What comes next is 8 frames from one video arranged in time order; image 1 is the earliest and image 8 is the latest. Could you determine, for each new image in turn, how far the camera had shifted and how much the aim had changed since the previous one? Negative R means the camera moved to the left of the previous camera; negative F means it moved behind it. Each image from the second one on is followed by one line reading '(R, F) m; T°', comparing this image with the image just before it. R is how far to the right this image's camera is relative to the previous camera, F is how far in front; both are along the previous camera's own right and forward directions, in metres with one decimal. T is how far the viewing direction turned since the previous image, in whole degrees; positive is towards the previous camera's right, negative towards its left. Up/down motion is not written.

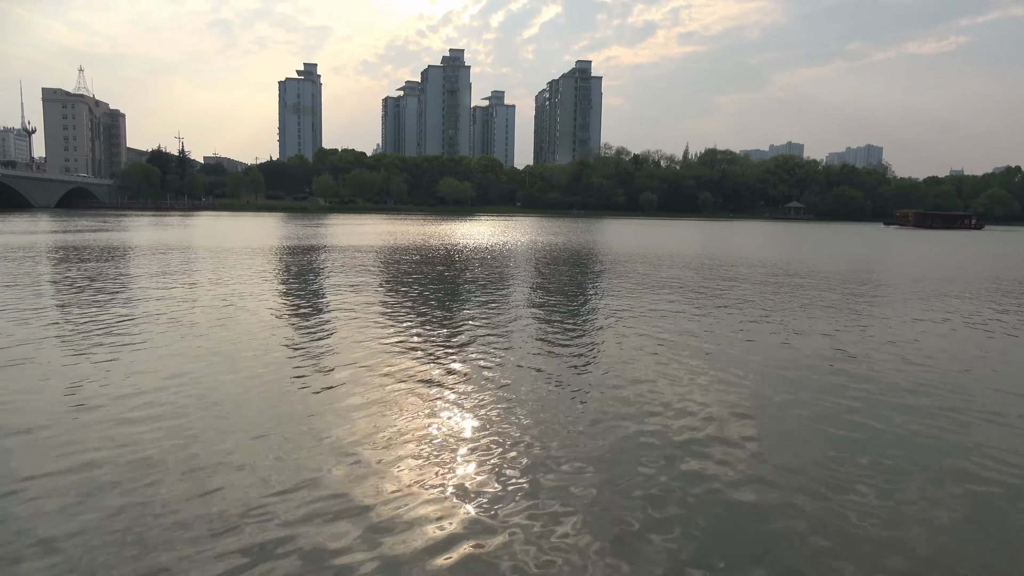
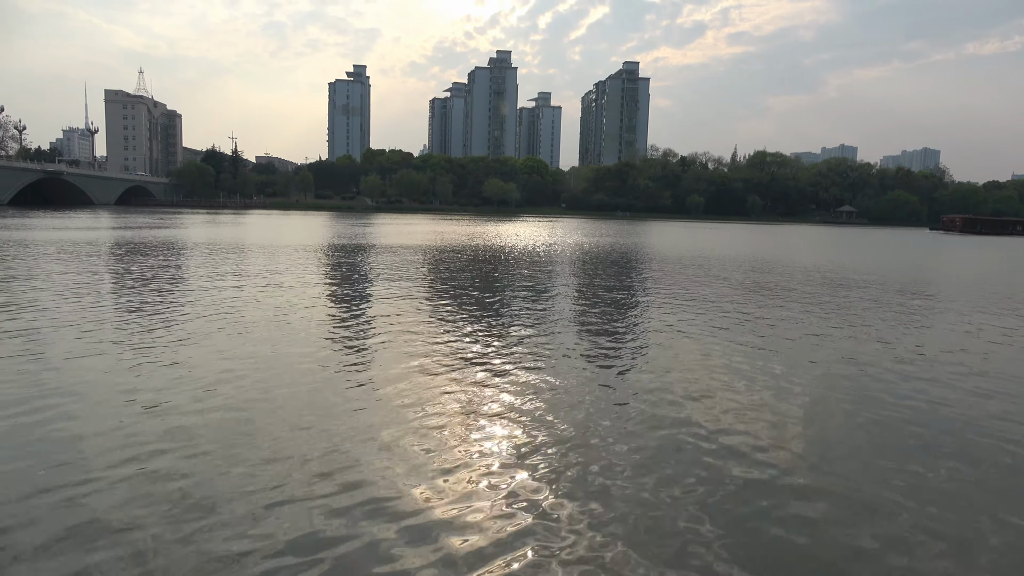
(-0.2, 0.0) m; -3°
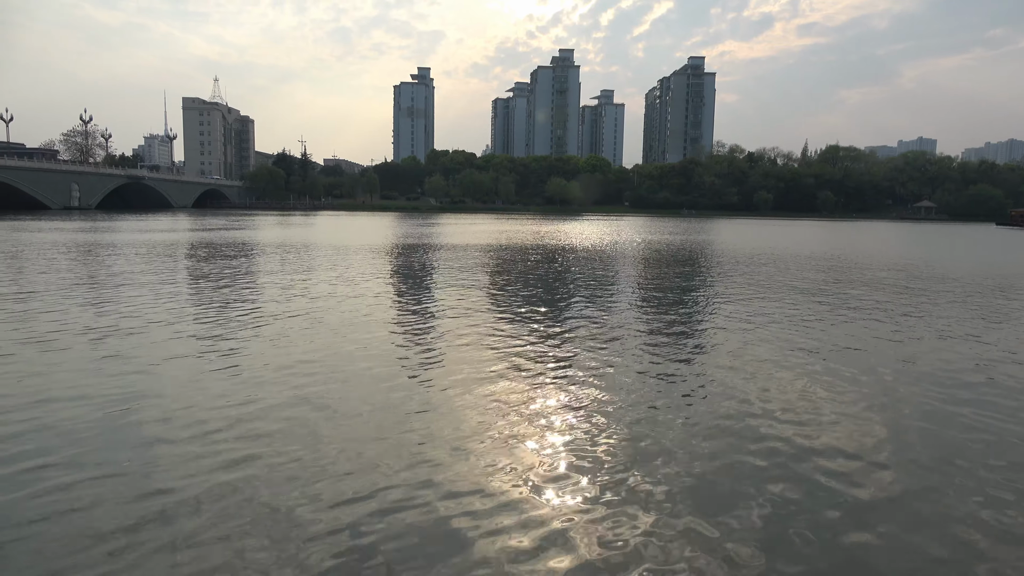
(-0.3, 0.0) m; -5°
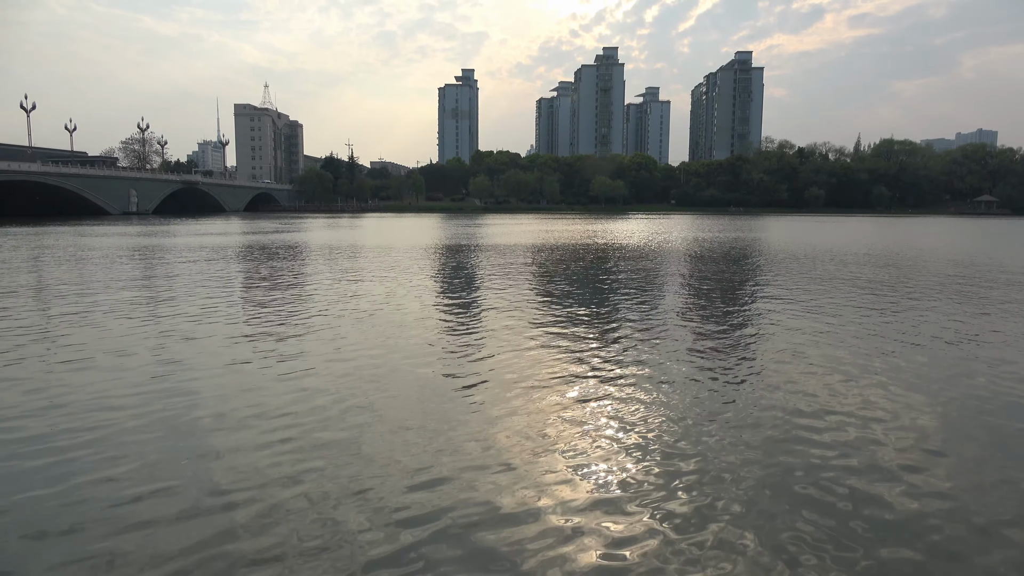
(-0.1, 0.0) m; -3°
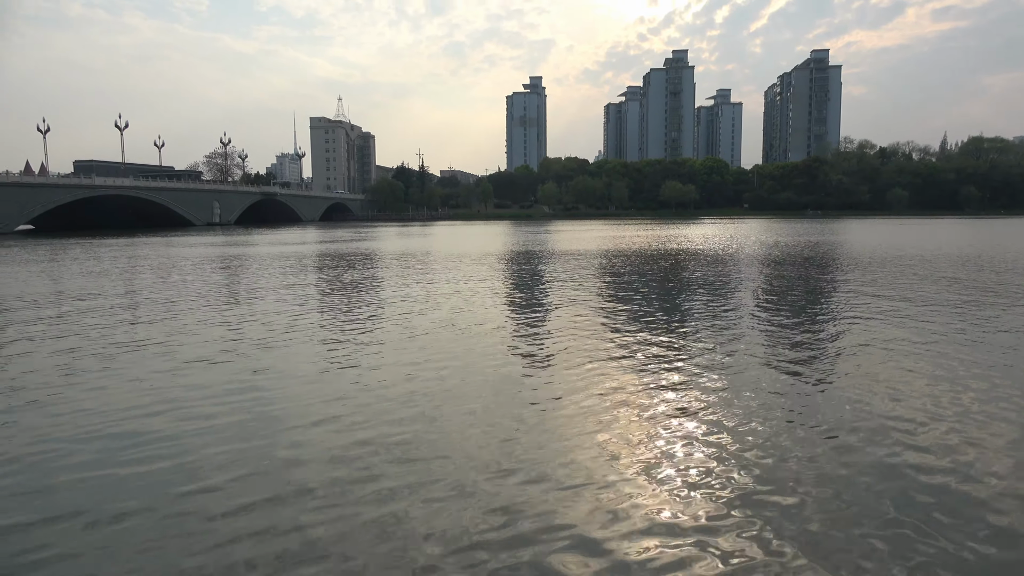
(-0.4, 0.0) m; -5°
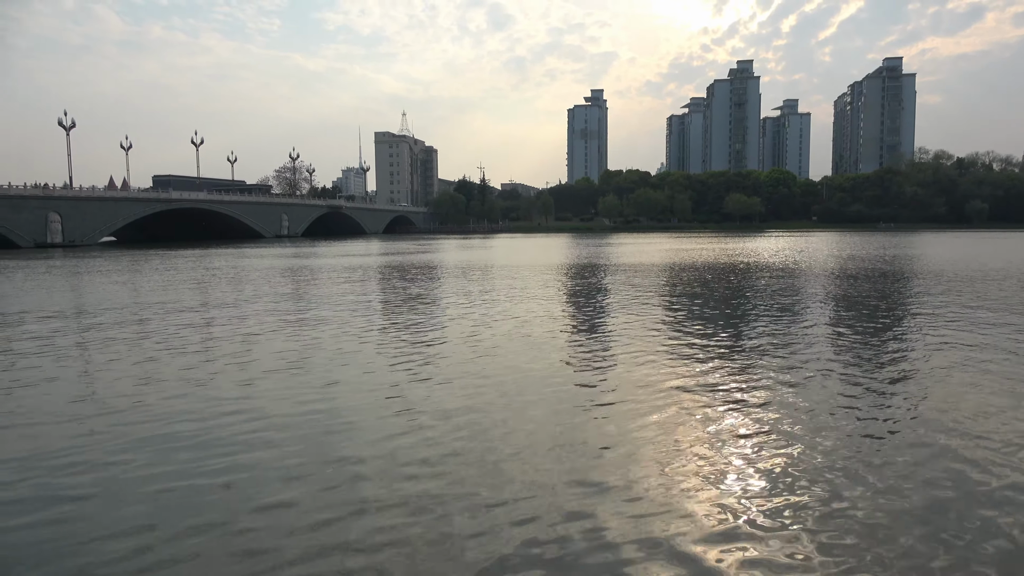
(-0.2, 0.0) m; -5°
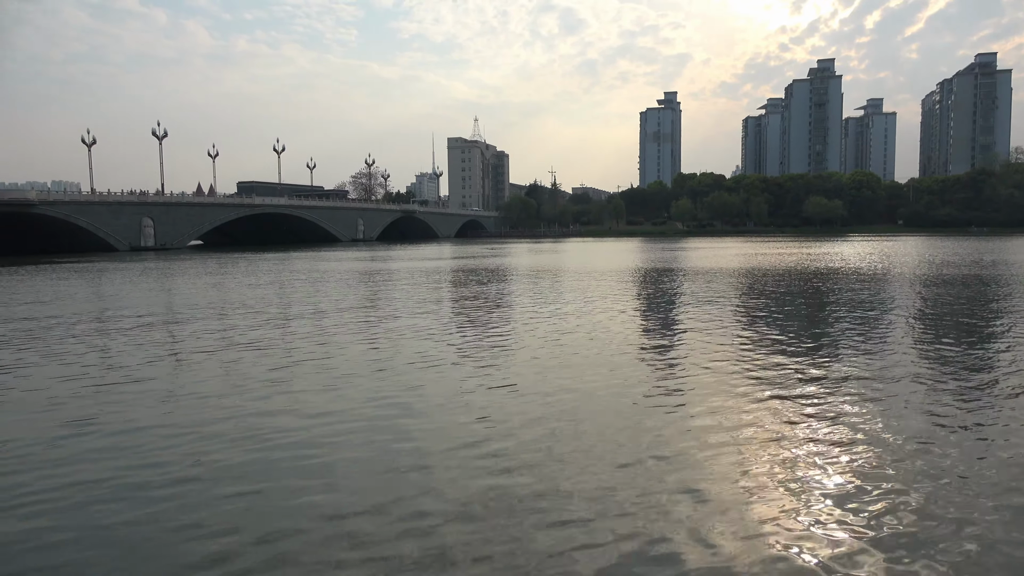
(-0.4, -0.1) m; -5°
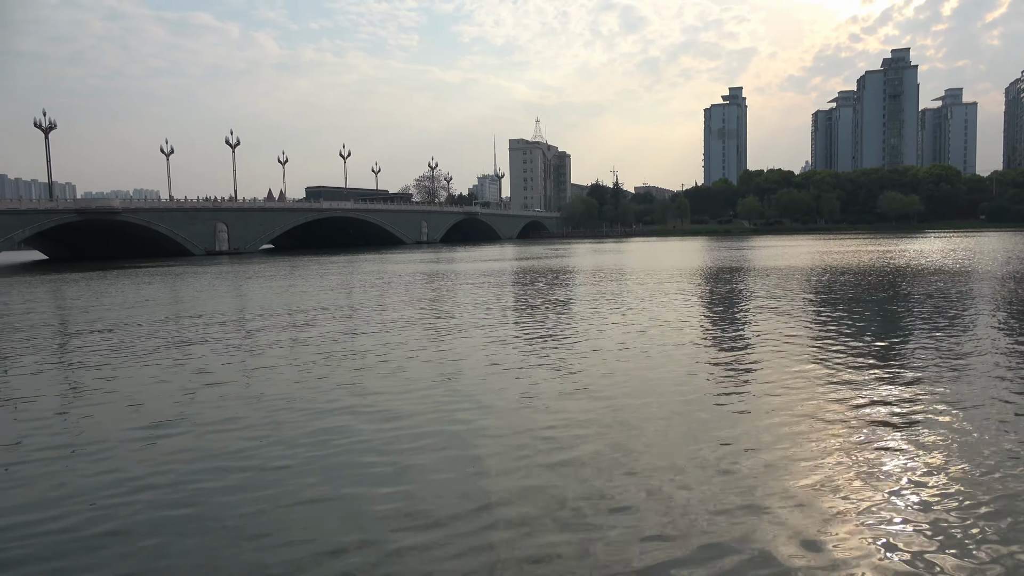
(-0.5, -0.1) m; -5°
